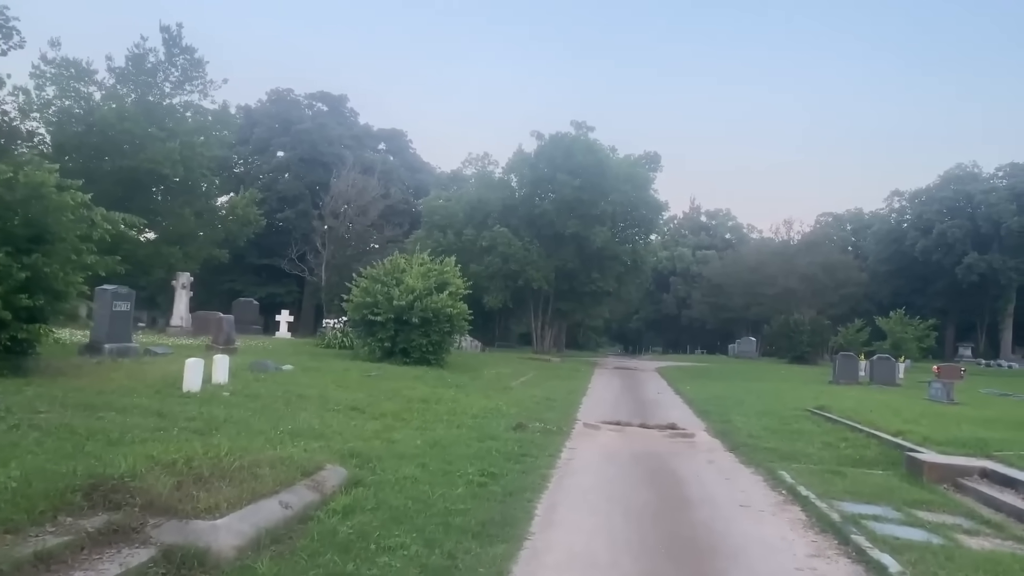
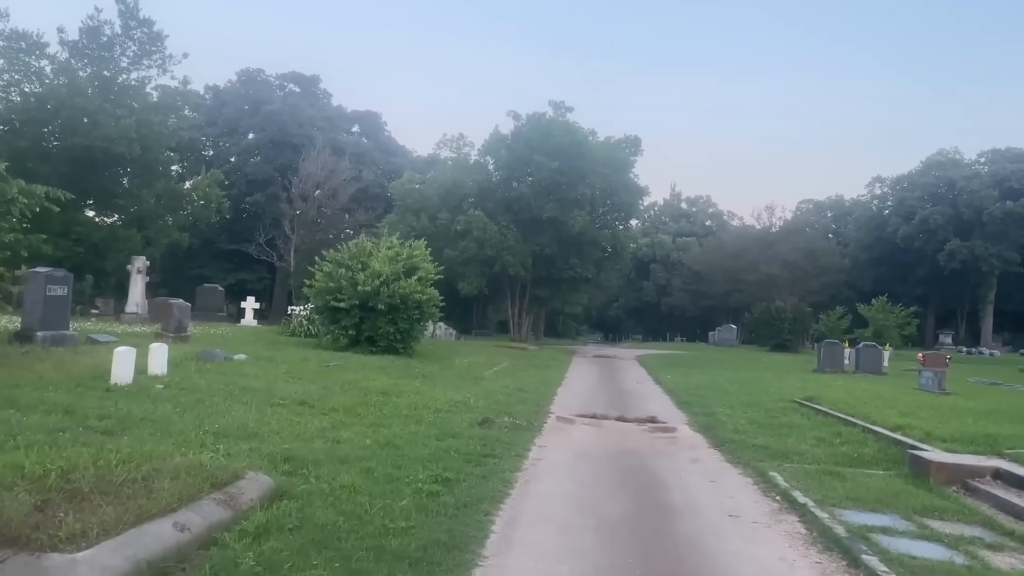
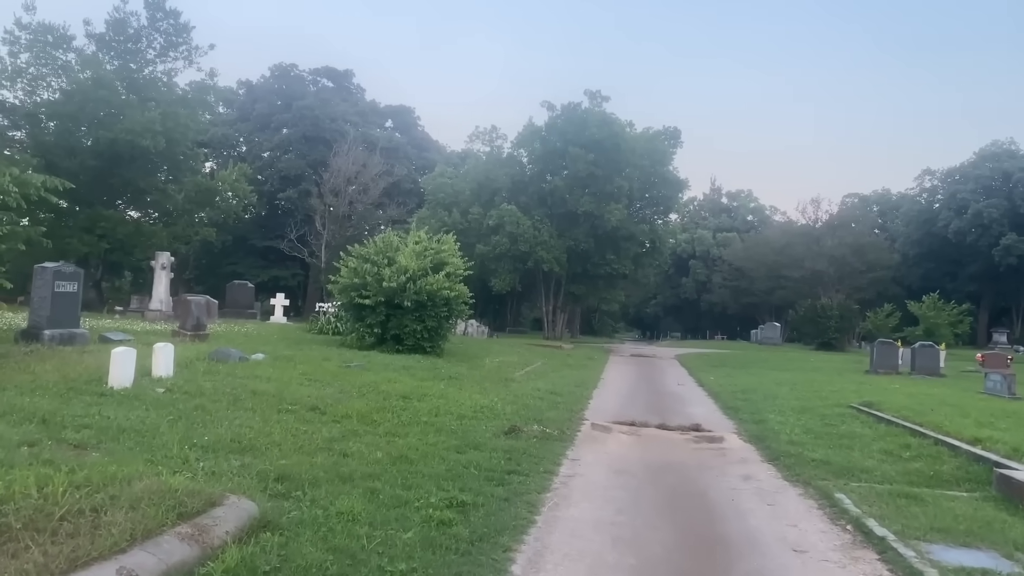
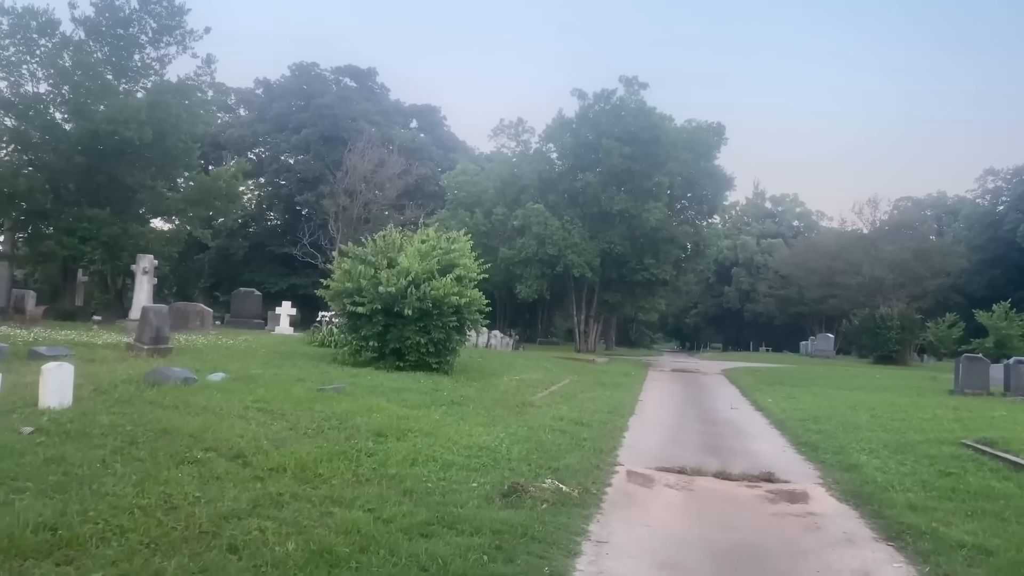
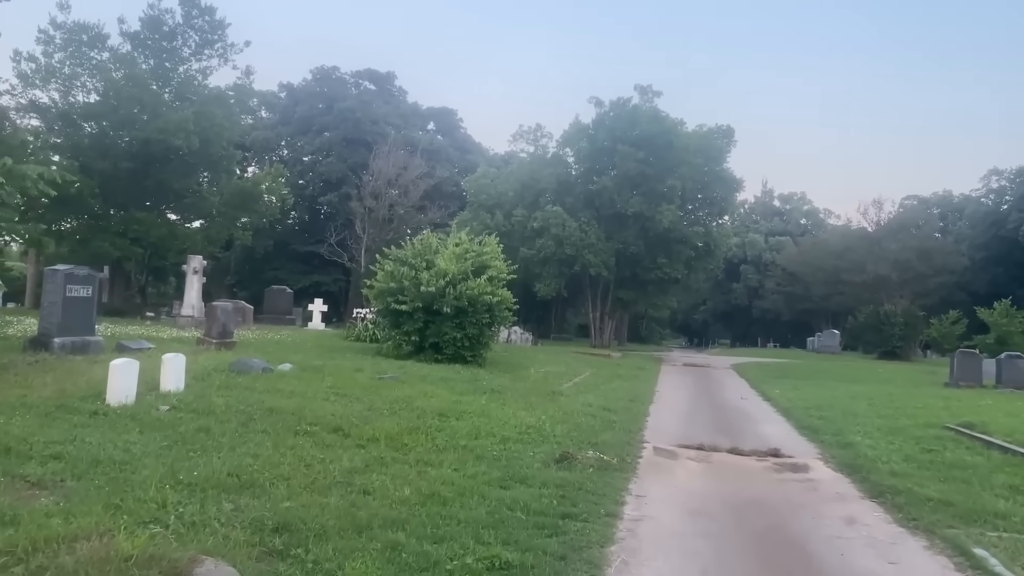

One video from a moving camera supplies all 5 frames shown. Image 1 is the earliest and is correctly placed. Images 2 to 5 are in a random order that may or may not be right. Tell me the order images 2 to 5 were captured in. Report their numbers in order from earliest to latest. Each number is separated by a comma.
2, 3, 5, 4
